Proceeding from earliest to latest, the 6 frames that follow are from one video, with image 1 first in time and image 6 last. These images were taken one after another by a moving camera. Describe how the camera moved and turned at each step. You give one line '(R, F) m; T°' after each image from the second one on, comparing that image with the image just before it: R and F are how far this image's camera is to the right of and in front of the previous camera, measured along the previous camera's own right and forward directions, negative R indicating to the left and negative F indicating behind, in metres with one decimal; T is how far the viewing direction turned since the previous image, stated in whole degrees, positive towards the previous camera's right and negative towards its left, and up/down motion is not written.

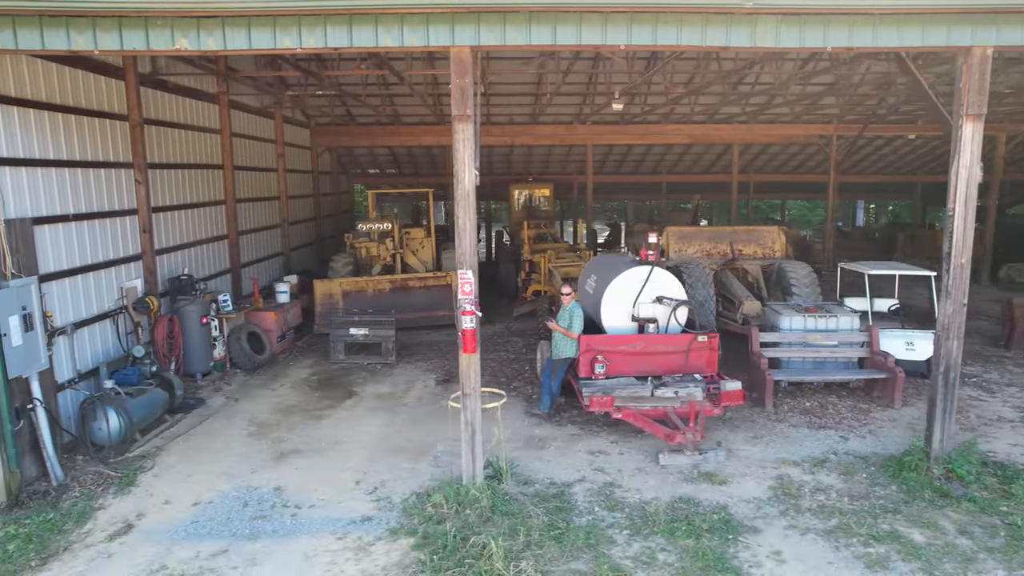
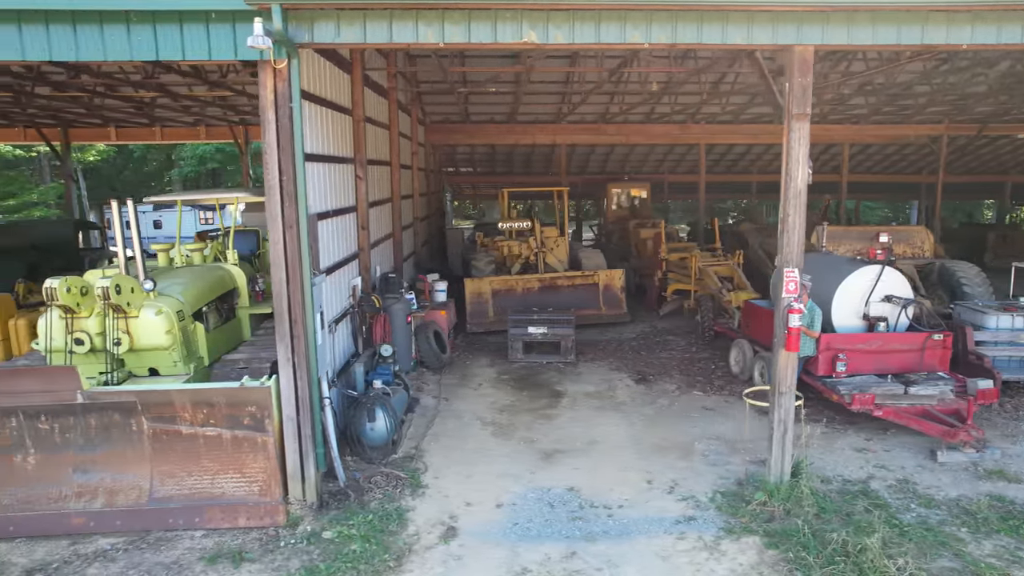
(-2.7, 0.0) m; 0°
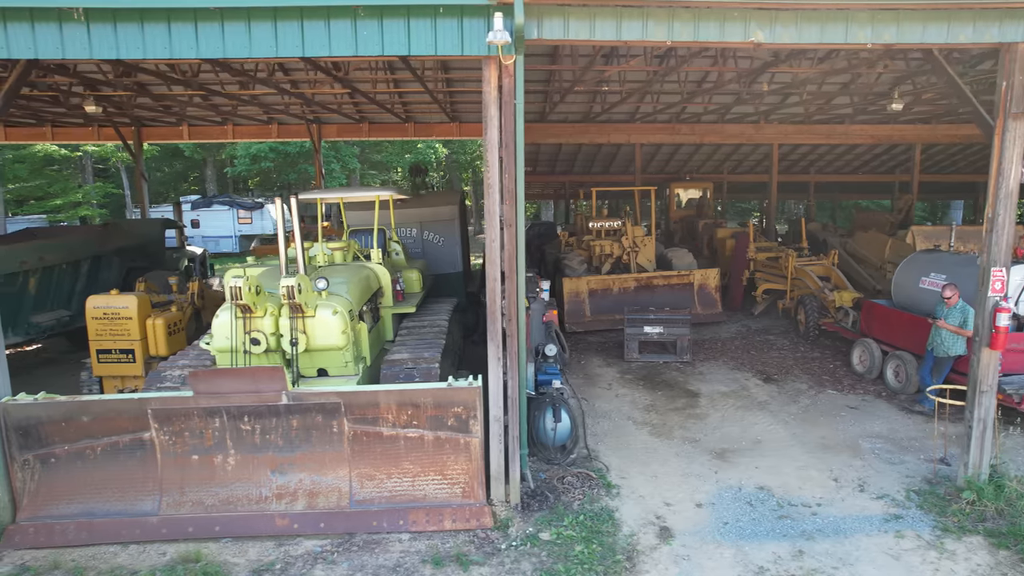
(-1.7, 0.0) m; 0°
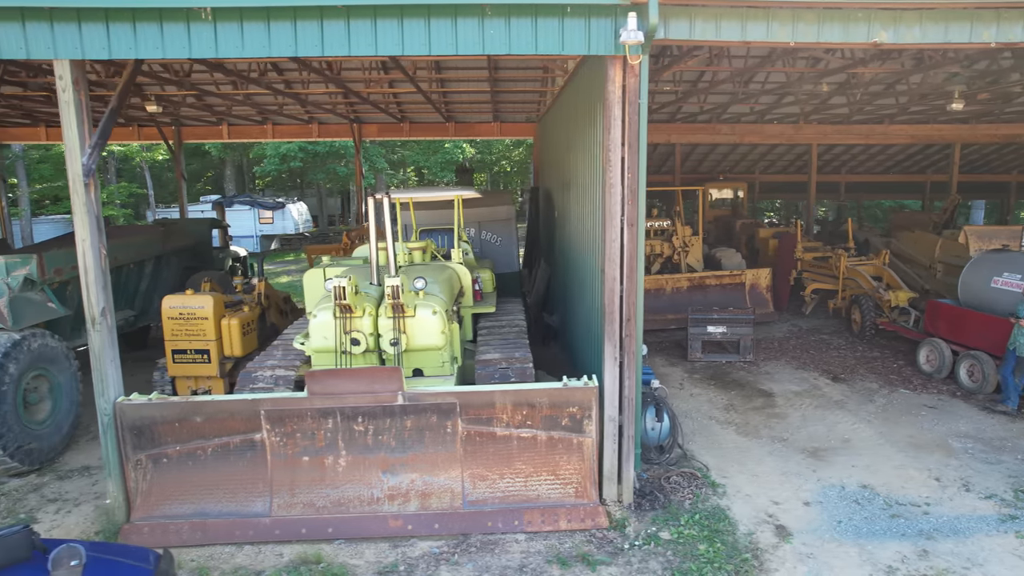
(-0.9, 0.0) m; 0°
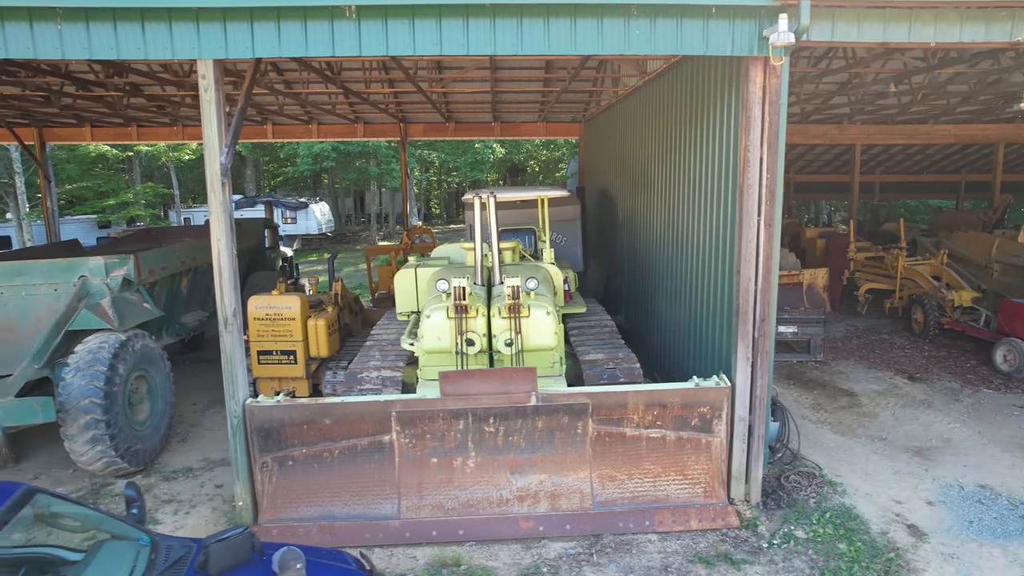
(-1.1, 0.0) m; 0°
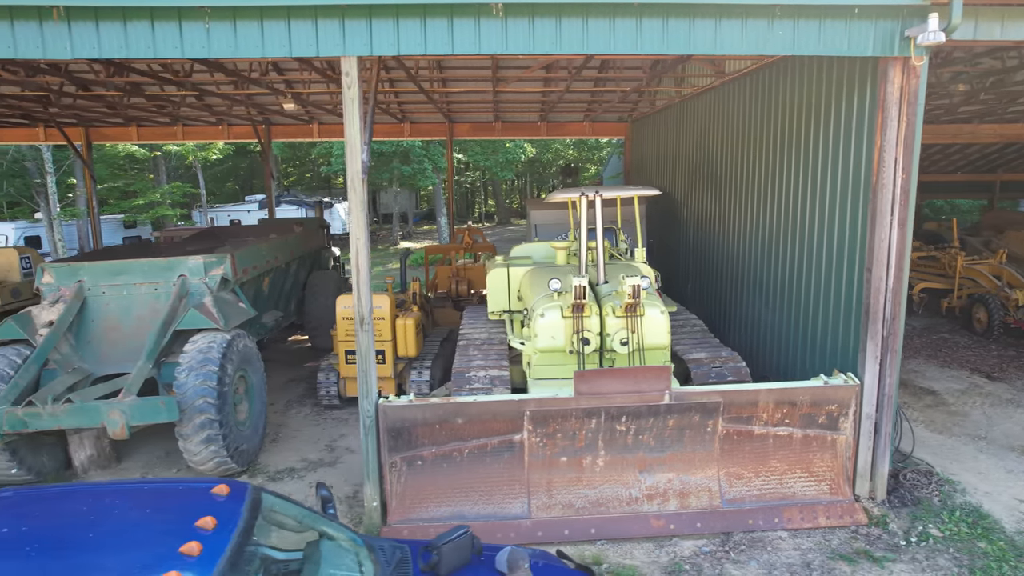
(-1.1, 0.0) m; 0°
